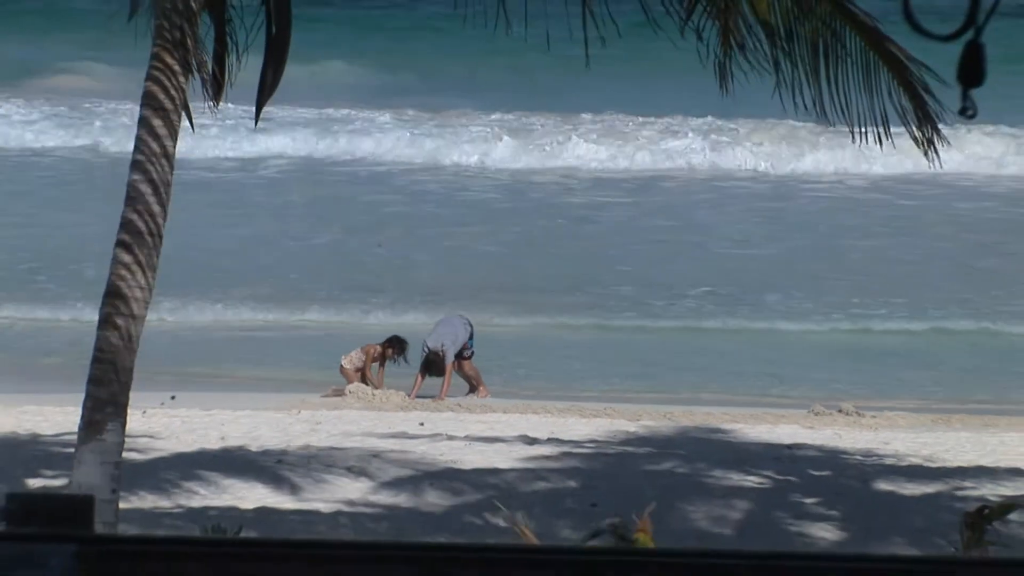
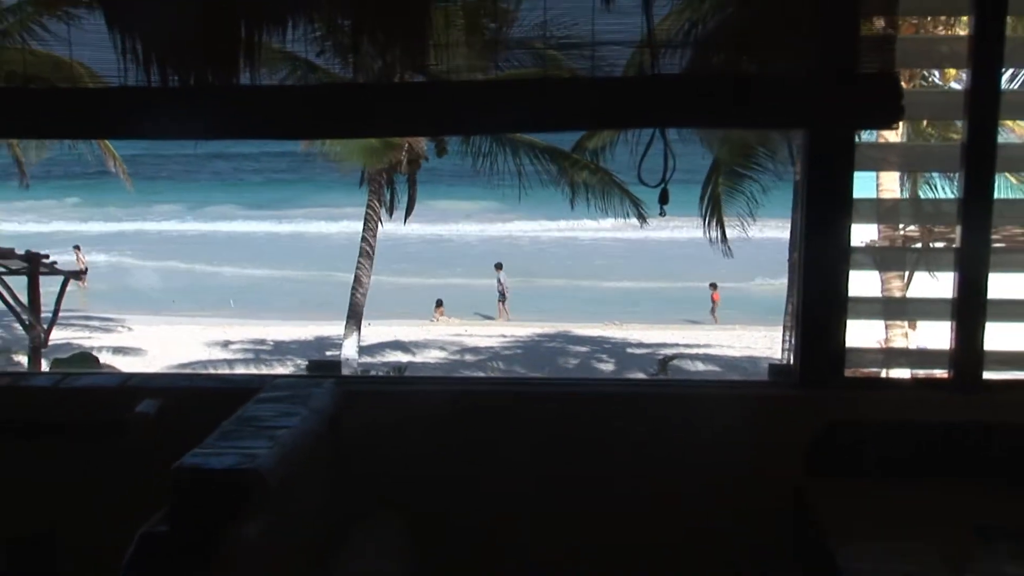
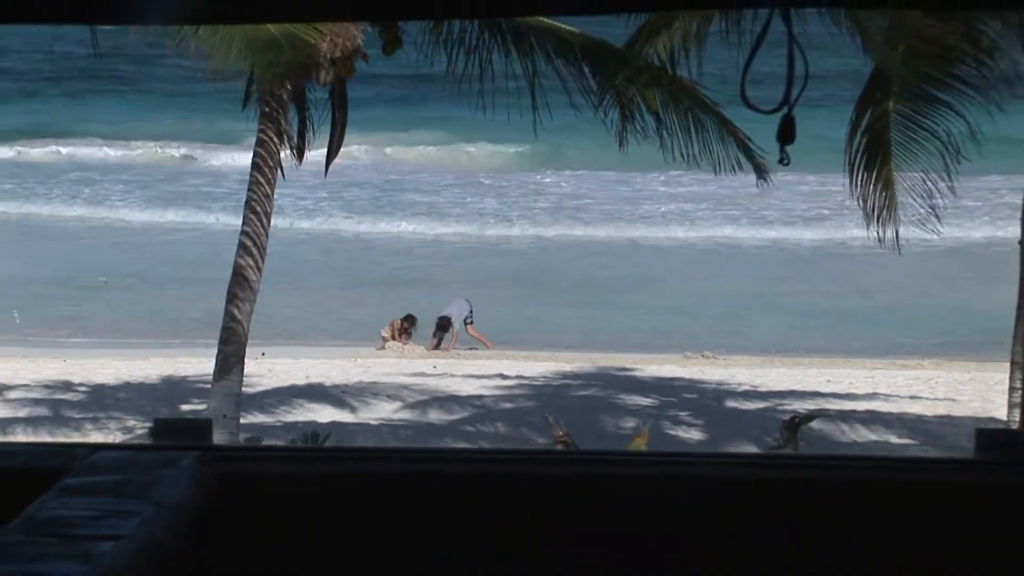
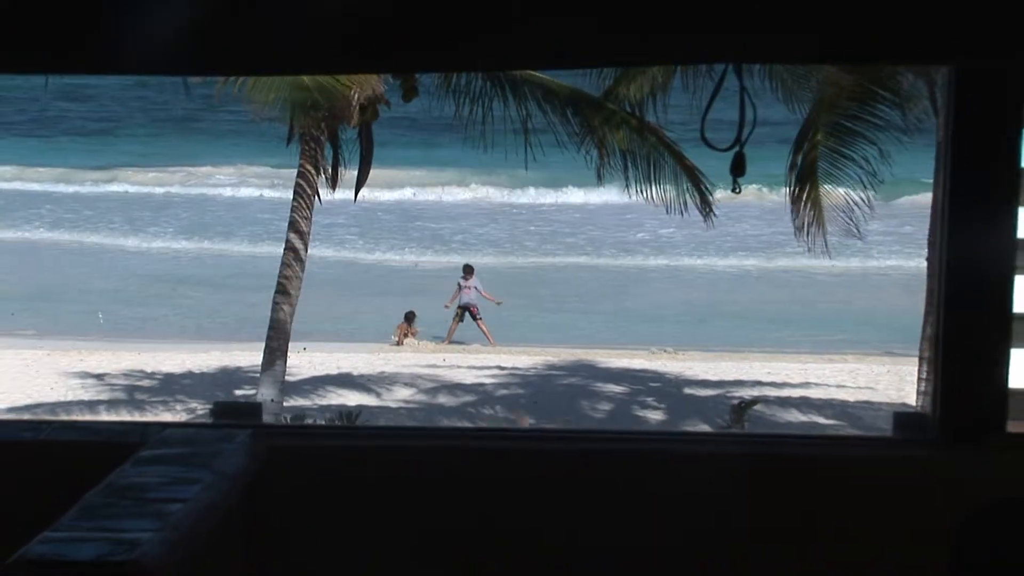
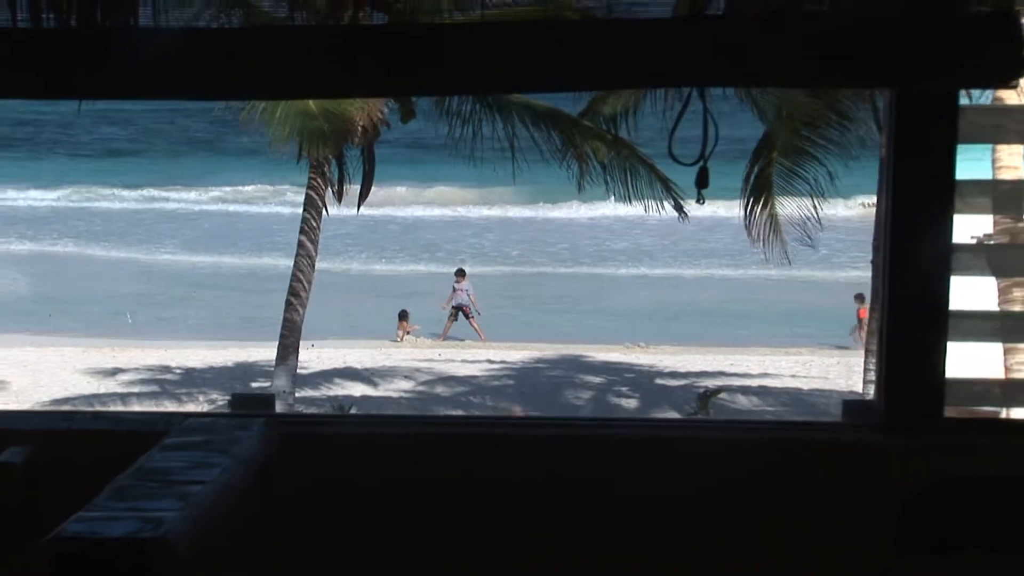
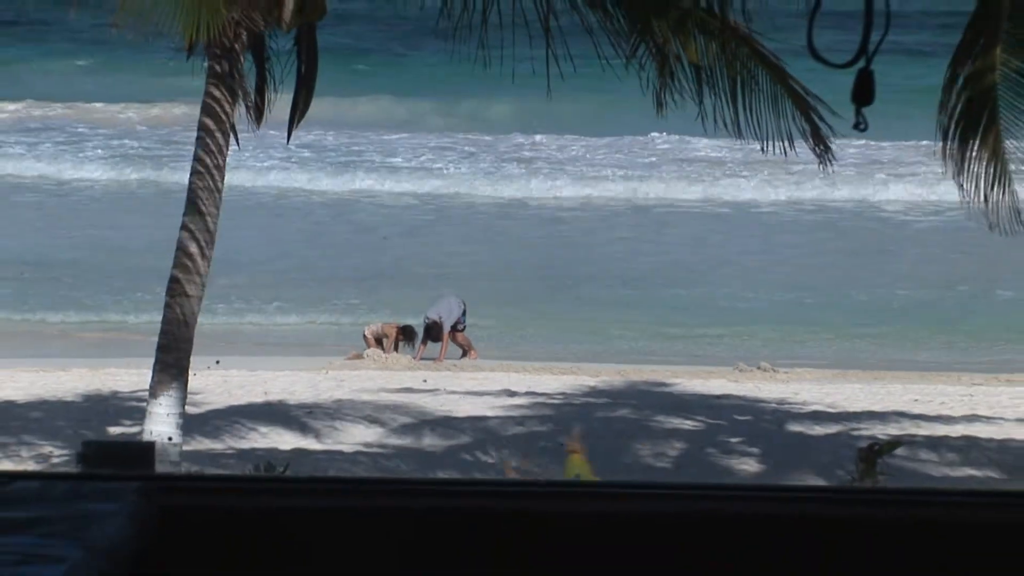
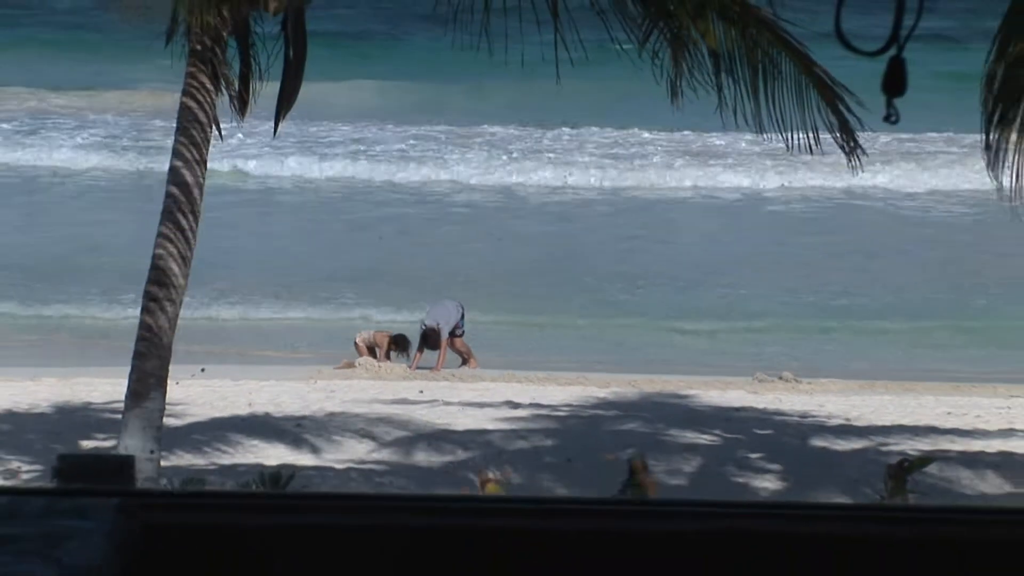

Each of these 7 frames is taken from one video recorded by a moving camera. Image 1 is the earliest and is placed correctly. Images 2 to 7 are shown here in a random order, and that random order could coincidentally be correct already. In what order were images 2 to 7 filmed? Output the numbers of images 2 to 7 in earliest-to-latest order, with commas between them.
7, 6, 3, 4, 5, 2
